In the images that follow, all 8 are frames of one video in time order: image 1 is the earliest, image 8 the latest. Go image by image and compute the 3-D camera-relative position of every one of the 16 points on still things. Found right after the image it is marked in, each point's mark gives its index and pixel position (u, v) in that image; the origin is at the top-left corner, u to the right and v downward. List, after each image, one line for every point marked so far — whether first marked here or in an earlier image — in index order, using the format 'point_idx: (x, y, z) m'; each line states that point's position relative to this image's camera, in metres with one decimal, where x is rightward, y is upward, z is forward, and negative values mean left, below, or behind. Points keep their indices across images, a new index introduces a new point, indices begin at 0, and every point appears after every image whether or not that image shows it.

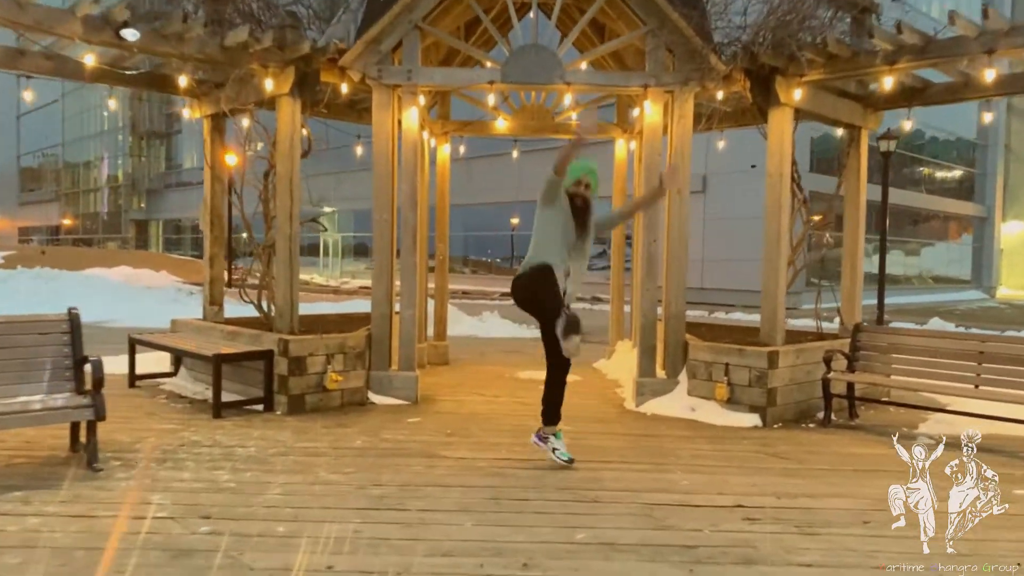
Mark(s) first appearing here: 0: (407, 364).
0: (-0.8, -0.5, +5.8) m
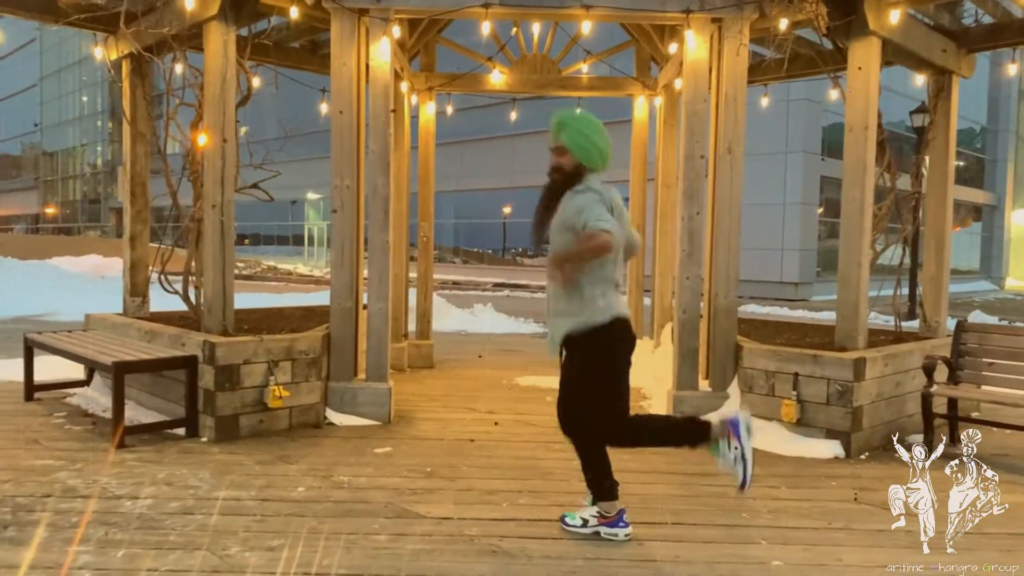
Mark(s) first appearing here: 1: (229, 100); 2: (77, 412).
0: (-0.8, -0.5, +4.5) m
1: (-1.5, +1.0, +4.2) m
2: (-2.5, -0.7, +4.6) m
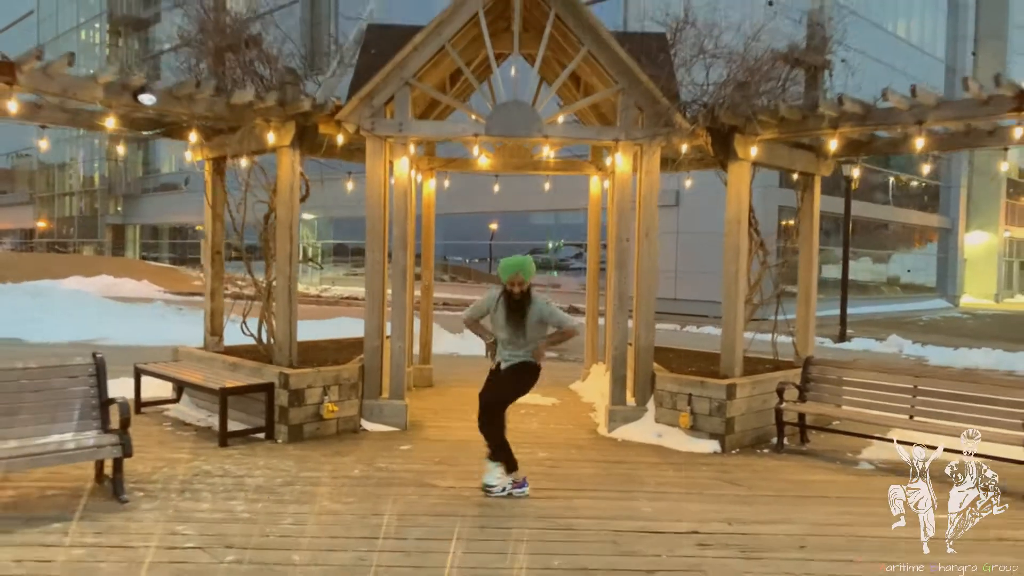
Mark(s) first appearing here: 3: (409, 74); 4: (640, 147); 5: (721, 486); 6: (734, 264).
0: (-0.9, -0.8, +6.3) m
1: (-1.6, +0.6, +5.9) m
2: (-2.6, -1.0, +6.3) m
3: (-0.8, +1.6, +6.0) m
4: (+1.0, +1.1, +6.2) m
5: (+1.3, -1.2, +4.9) m
6: (+1.6, +0.2, +6.0) m
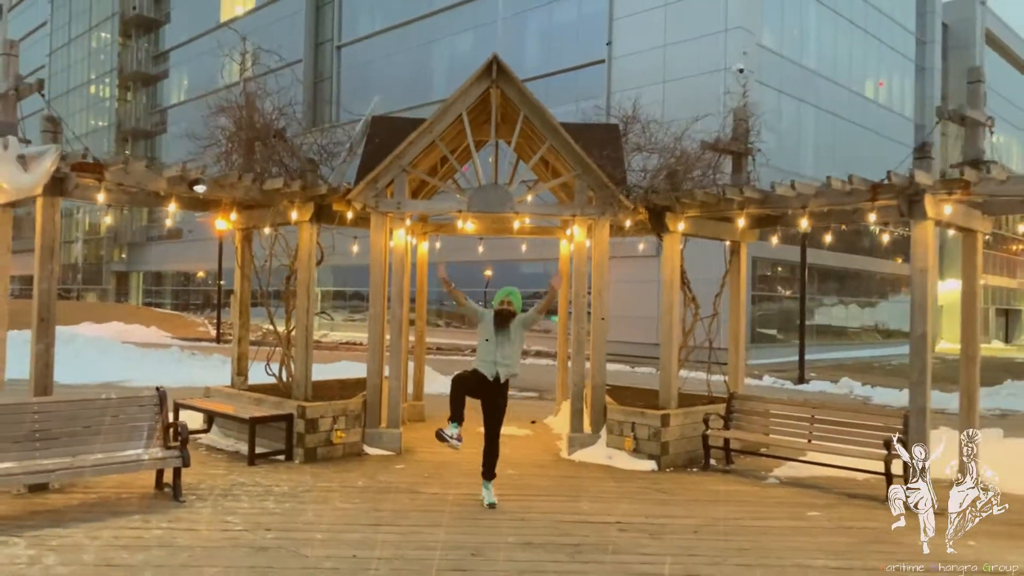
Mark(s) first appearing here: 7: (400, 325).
0: (-1.1, -1.3, +7.5) m
1: (-1.8, +0.2, +7.3) m
2: (-2.8, -1.5, +7.6) m
3: (-1.0, +1.2, +7.4) m
4: (+0.8, +0.6, +7.6) m
5: (+1.0, -1.6, +6.1) m
6: (+1.4, -0.2, +7.3) m
7: (-1.1, -0.3, +7.6) m
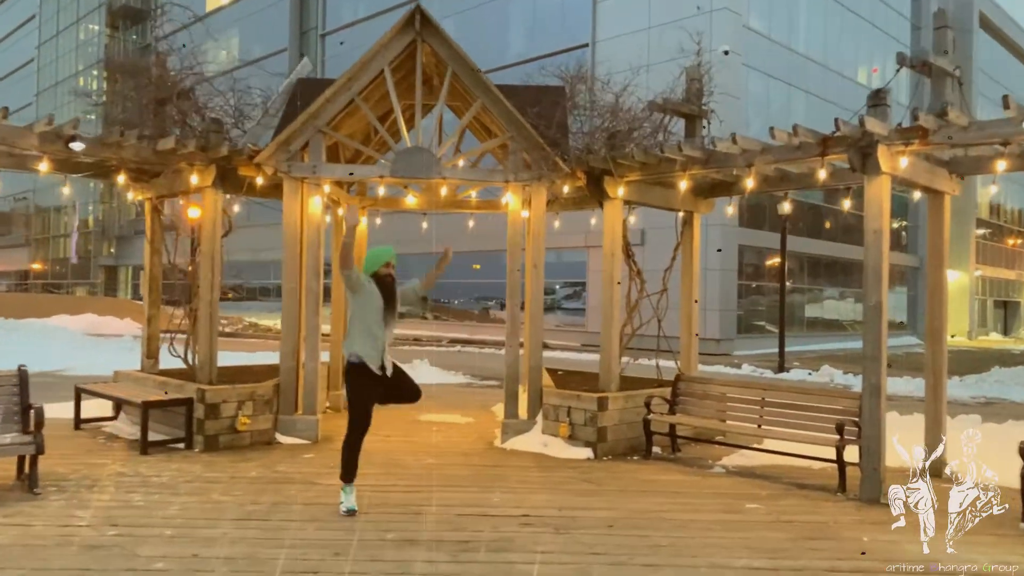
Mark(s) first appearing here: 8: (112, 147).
0: (-1.7, -1.0, +6.9) m
1: (-2.4, +0.4, +6.7) m
2: (-3.4, -1.3, +7.0) m
3: (-1.6, +1.4, +6.8) m
4: (+0.1, +0.9, +7.0) m
5: (+0.4, -1.3, +5.5) m
6: (+0.8, 0.0, +6.7) m
7: (-1.7, -0.1, +6.9) m
8: (-3.0, +1.1, +6.1) m
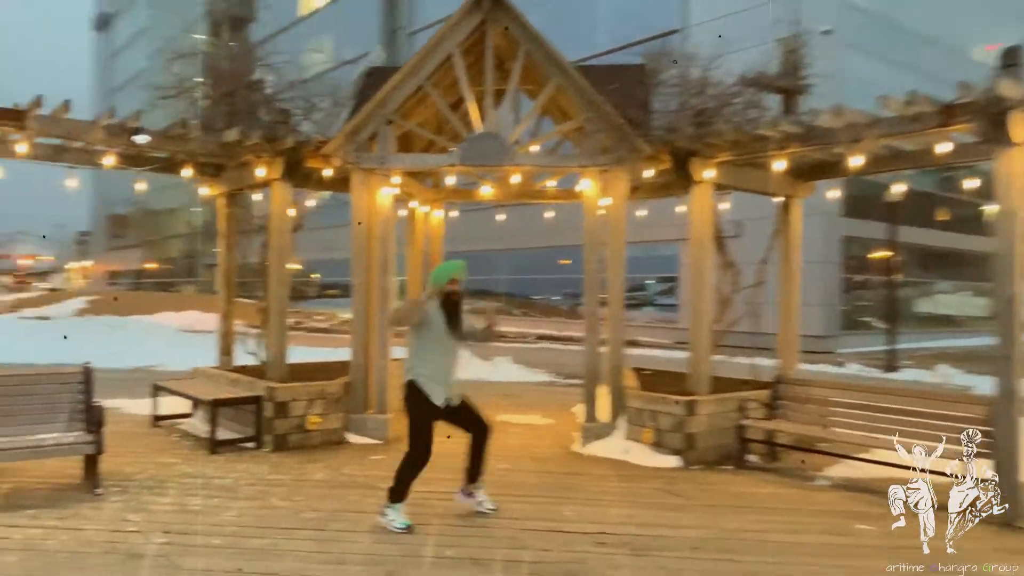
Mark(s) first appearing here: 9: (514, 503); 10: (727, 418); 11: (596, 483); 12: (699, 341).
0: (-1.1, -1.0, +6.6) m
1: (-1.8, +0.5, +6.5) m
2: (-2.8, -1.2, +6.9) m
3: (-1.0, +1.4, +6.5) m
4: (+0.8, +0.9, +6.5) m
5: (+0.9, -1.3, +5.0) m
6: (+1.4, 0.0, +6.1) m
7: (-1.0, -0.1, +6.6) m
8: (-2.5, +1.1, +6.0) m
9: (0.0, -1.3, +4.8) m
10: (+1.6, -1.0, +6.1) m
11: (+0.5, -1.3, +5.3) m
12: (+1.4, -0.4, +6.1) m
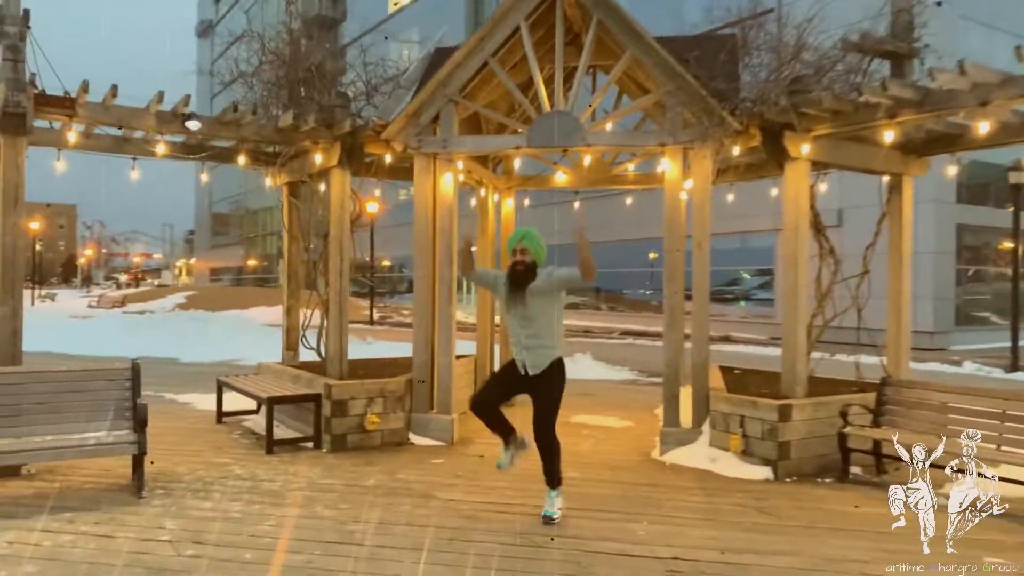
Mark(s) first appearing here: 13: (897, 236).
0: (-0.5, -0.9, +6.2) m
1: (-1.3, +0.5, +6.2) m
2: (-2.2, -1.2, +6.7) m
3: (-0.4, +1.5, +6.1) m
4: (+1.3, +1.0, +5.9) m
5: (+1.3, -1.2, +4.4) m
6: (+1.9, +0.1, +5.4) m
7: (-0.5, 0.0, +6.2) m
8: (-2.0, +1.1, +5.7) m
9: (+0.3, -1.2, +4.3) m
10: (+2.1, -0.9, +5.4) m
11: (+1.0, -1.2, +4.7) m
12: (+1.9, -0.3, +5.4) m
13: (+2.9, +0.4, +6.0) m
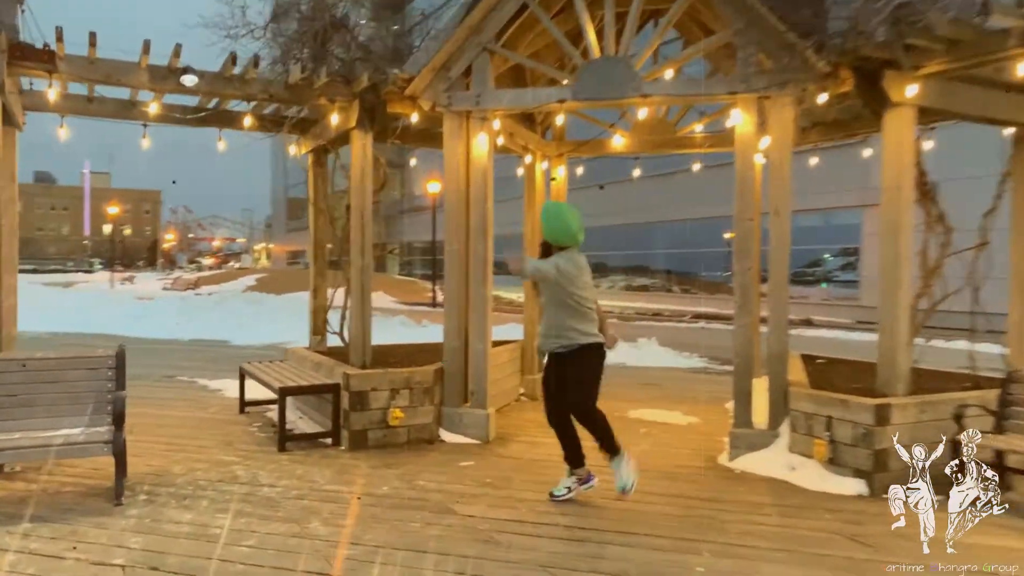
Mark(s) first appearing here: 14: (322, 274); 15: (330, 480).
0: (-0.2, -0.8, +5.5) m
1: (-1.0, +0.7, +5.5) m
2: (-1.8, -1.0, +6.1) m
3: (-0.2, +1.6, +5.3) m
4: (+1.6, +1.1, +4.9) m
5: (+1.4, -1.1, +3.5) m
6: (+2.1, +0.2, +4.5) m
7: (-0.2, +0.1, +5.5) m
8: (-1.7, +1.3, +5.1) m
9: (+0.5, -1.1, +3.5) m
10: (+2.3, -0.8, +4.4) m
11: (+1.1, -1.1, +3.9) m
12: (+2.1, -0.2, +4.5) m
13: (+3.1, +0.5, +5.0) m
14: (-1.5, +0.1, +6.6) m
15: (-1.0, -1.1, +4.5) m
